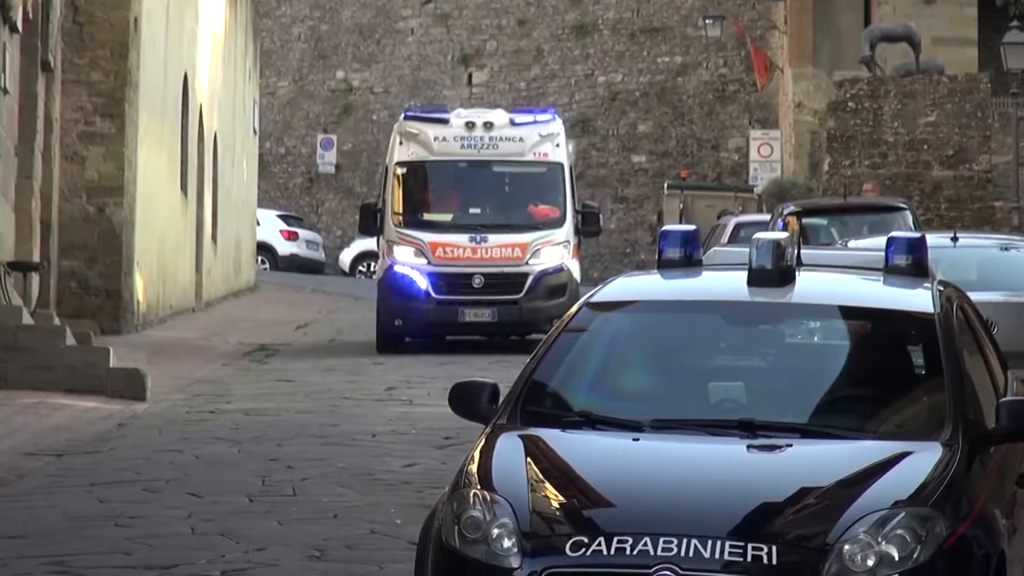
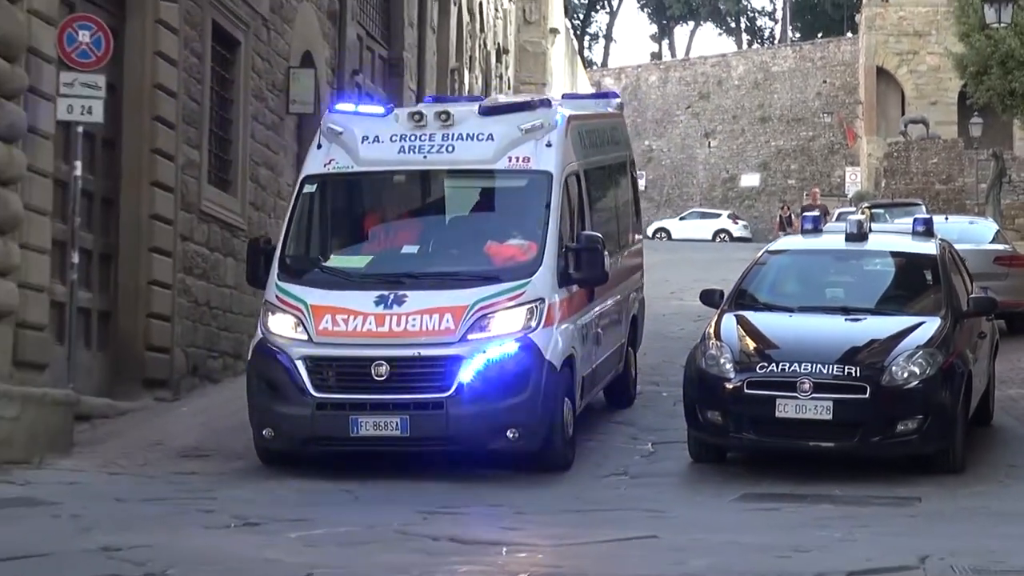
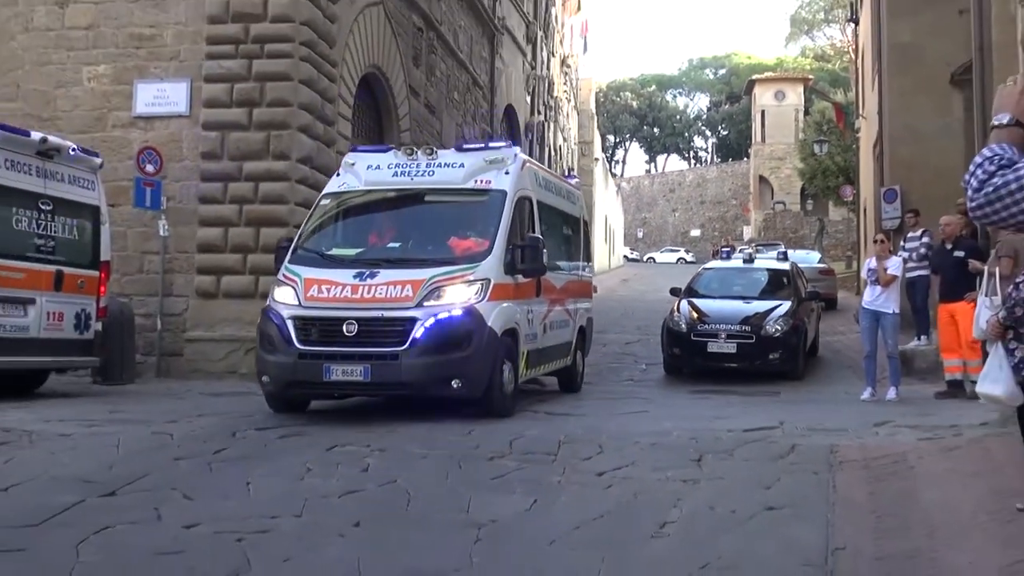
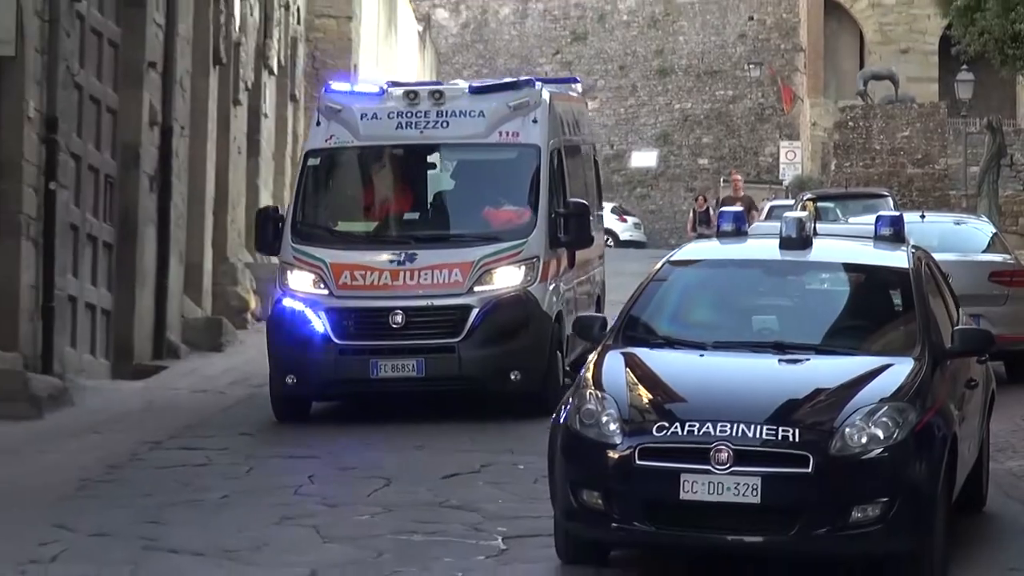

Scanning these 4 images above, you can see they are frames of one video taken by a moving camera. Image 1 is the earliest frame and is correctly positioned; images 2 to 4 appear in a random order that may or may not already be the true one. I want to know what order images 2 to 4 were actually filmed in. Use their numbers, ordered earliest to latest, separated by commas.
4, 2, 3
